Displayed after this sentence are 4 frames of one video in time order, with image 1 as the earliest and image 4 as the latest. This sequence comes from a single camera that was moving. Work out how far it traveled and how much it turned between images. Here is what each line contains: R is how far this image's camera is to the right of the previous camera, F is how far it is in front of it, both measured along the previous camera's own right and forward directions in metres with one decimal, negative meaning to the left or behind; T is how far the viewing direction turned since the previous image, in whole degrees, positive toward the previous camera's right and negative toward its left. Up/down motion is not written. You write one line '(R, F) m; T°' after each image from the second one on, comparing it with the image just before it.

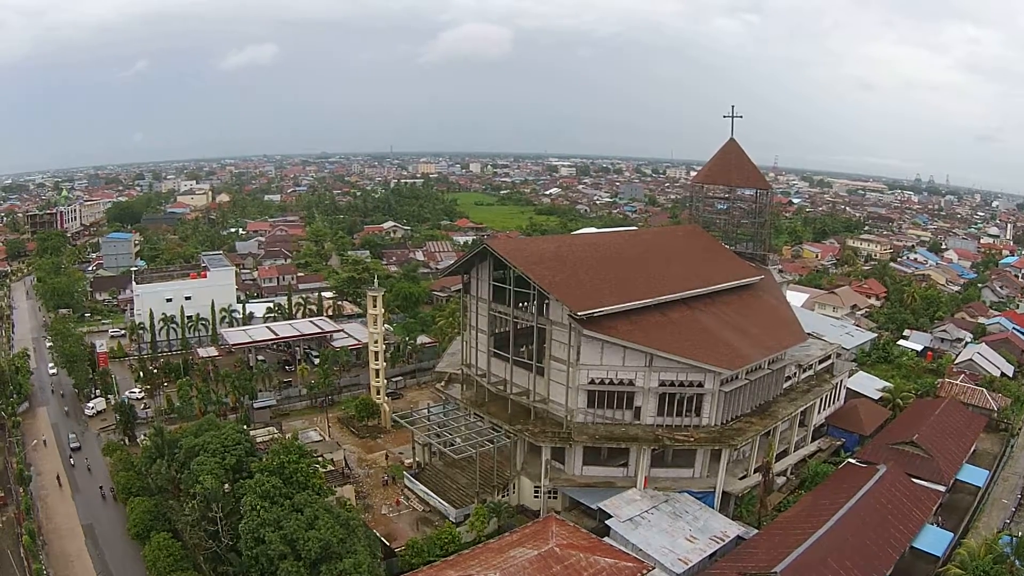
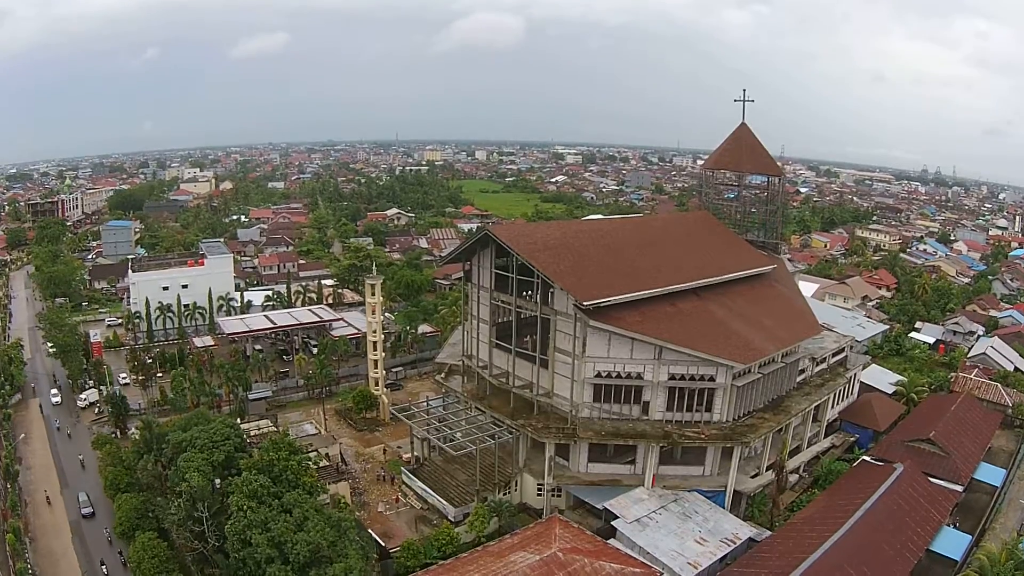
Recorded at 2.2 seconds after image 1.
(0.0, +1.0) m; 0°
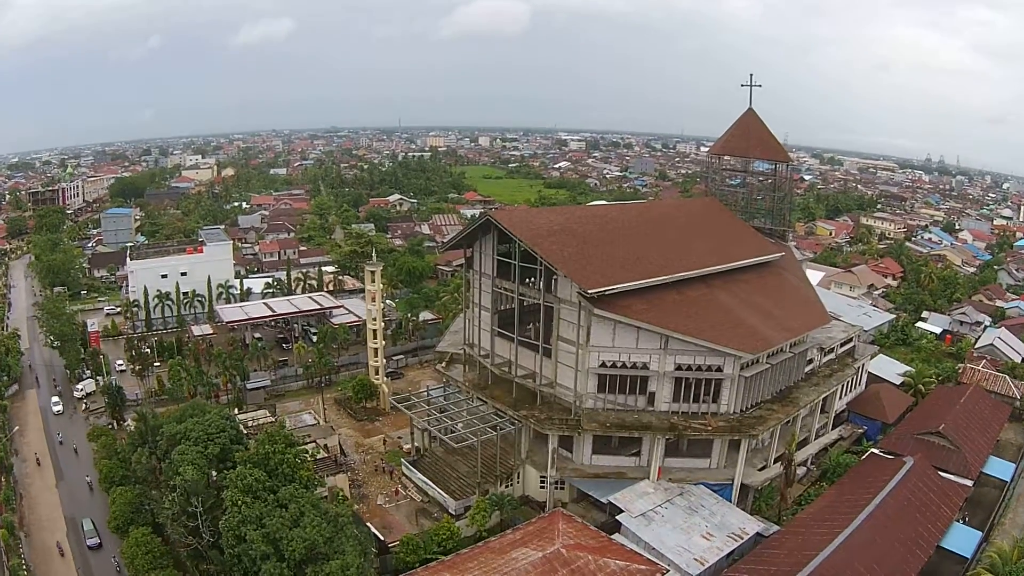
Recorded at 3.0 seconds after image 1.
(0.0, +0.6) m; 0°
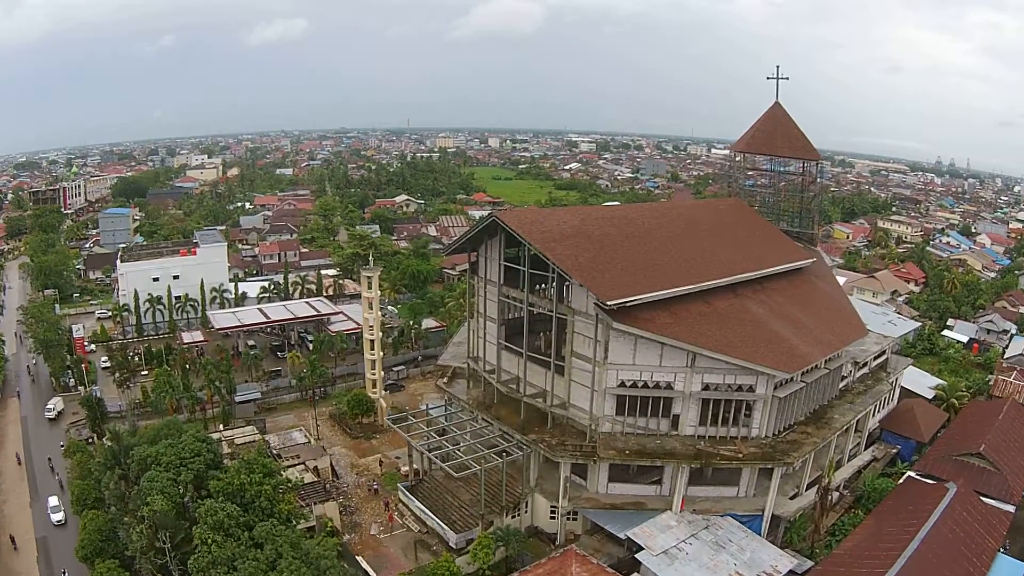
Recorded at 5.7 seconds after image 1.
(0.0, +1.9) m; -1°
